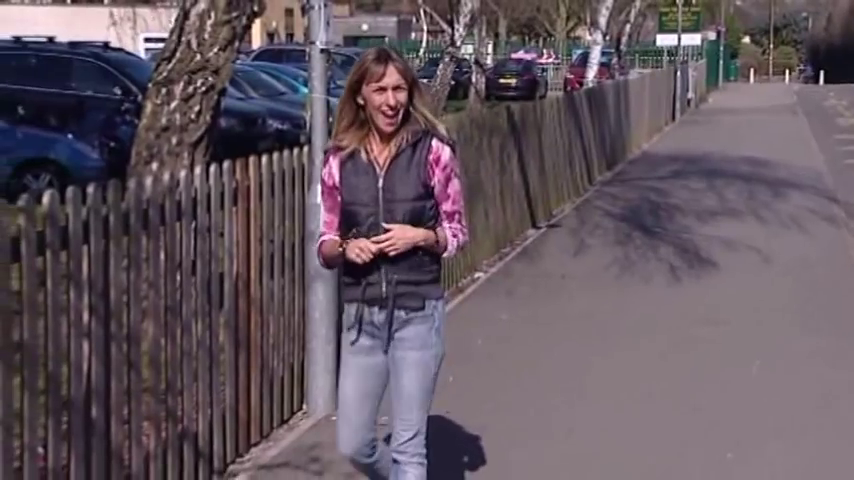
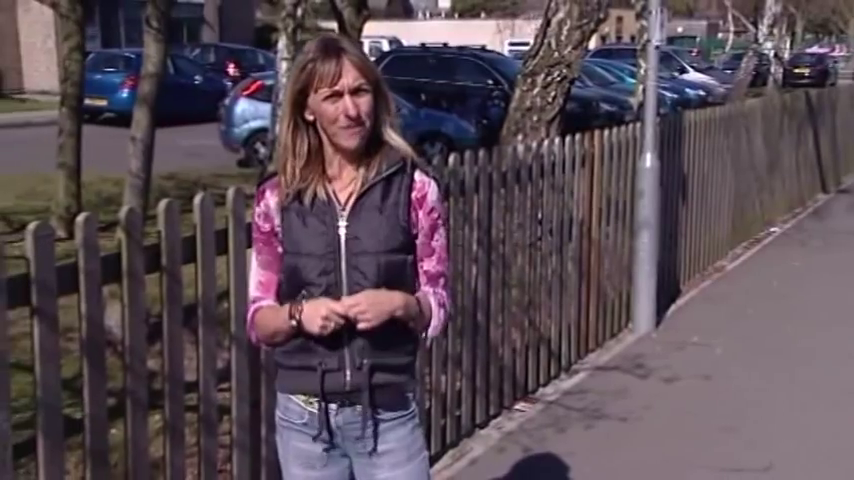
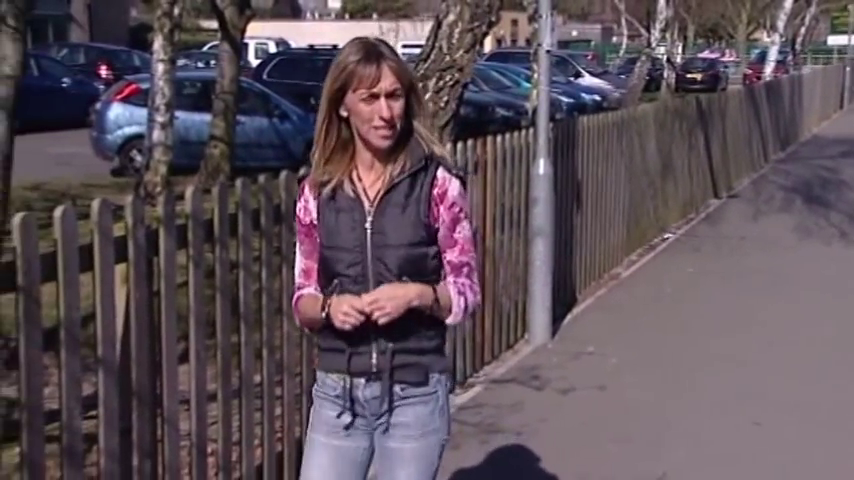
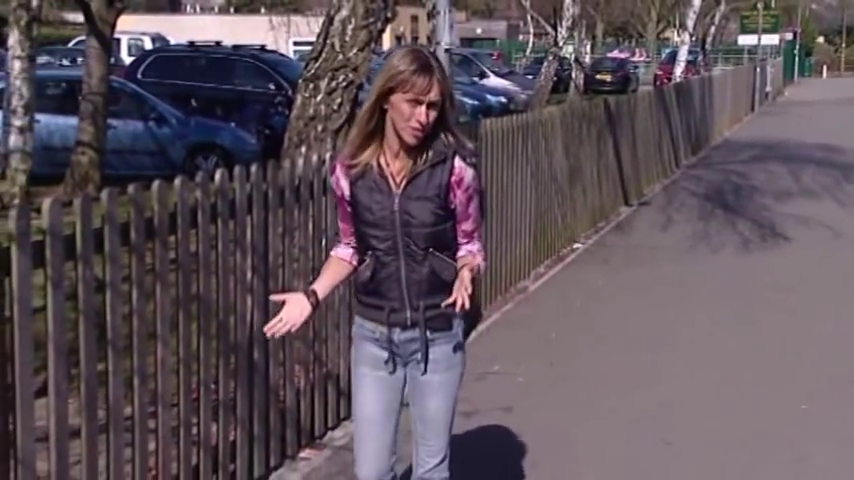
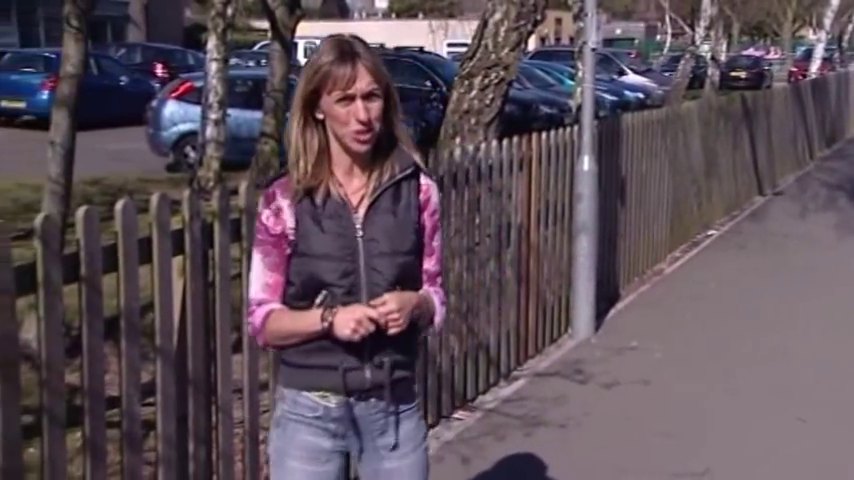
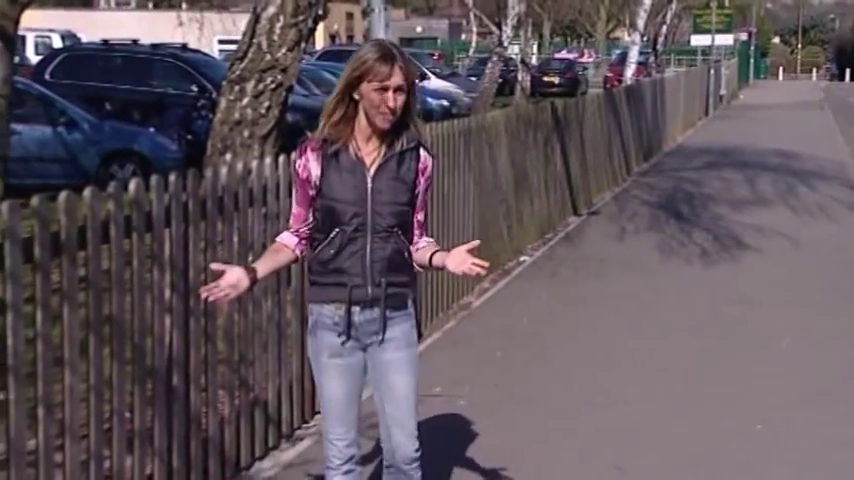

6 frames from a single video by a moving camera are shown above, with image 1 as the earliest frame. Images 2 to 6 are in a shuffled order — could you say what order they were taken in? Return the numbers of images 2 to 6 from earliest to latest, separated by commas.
6, 4, 3, 5, 2
